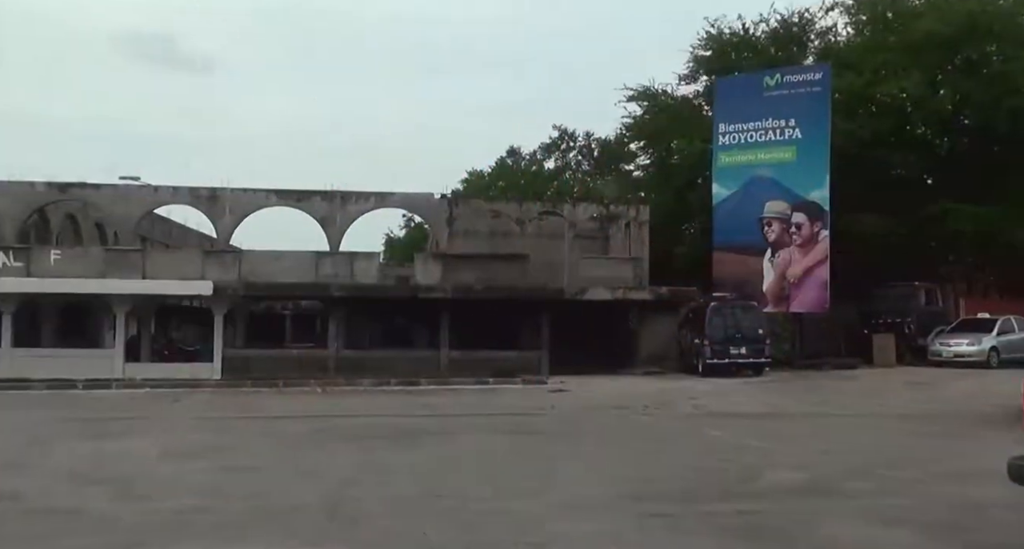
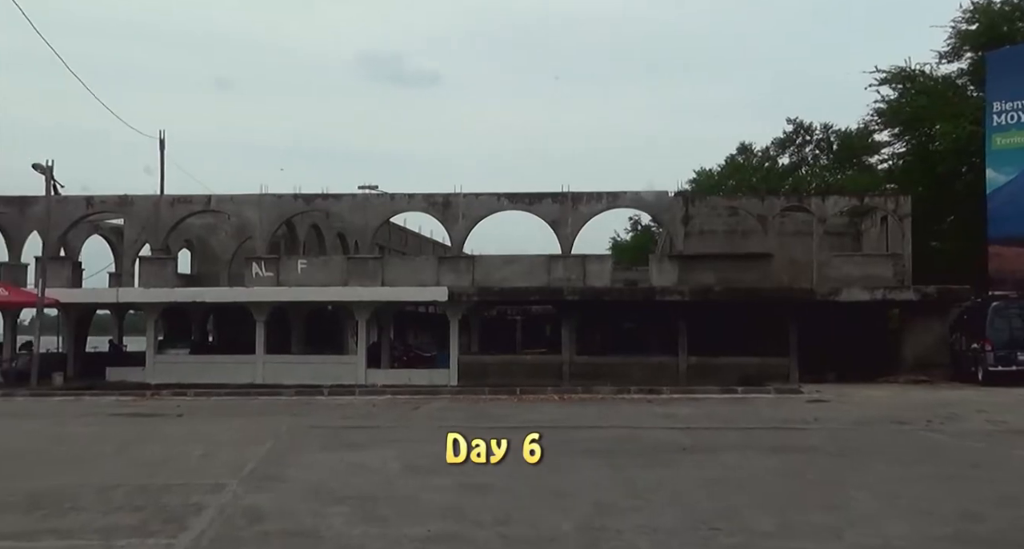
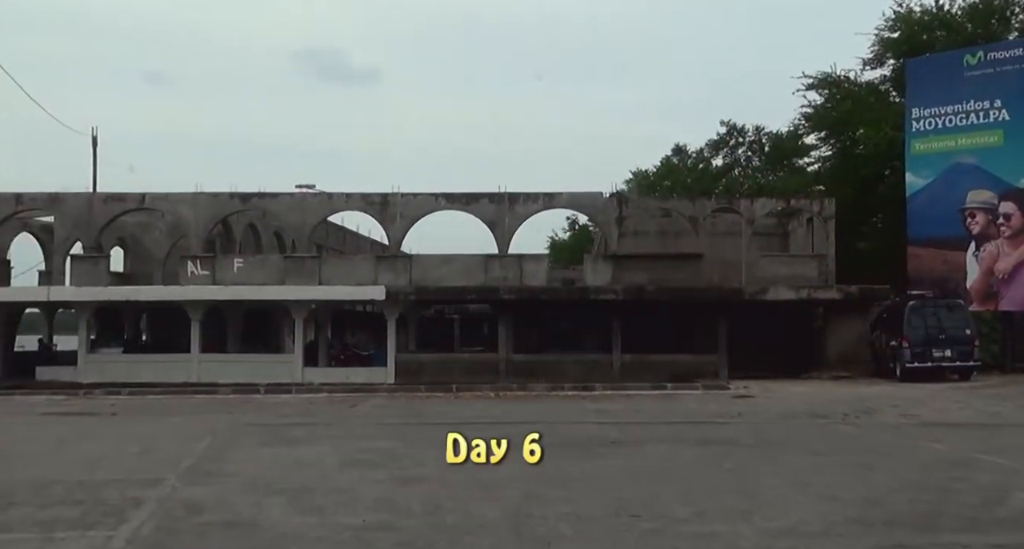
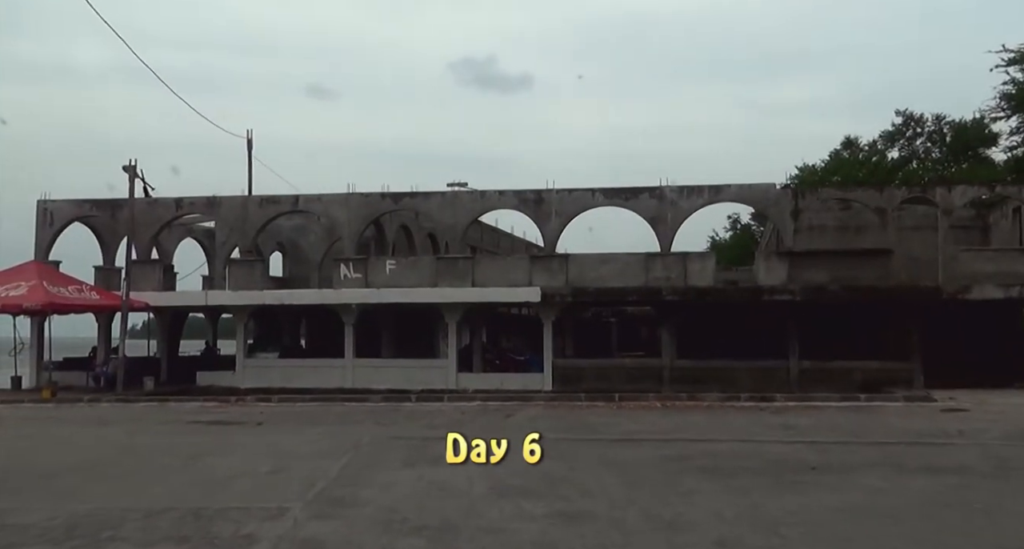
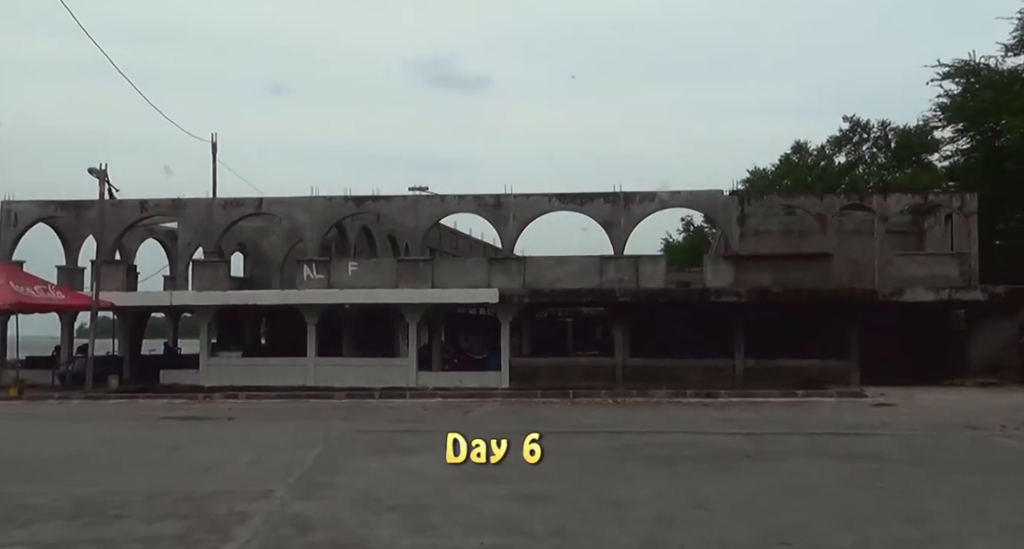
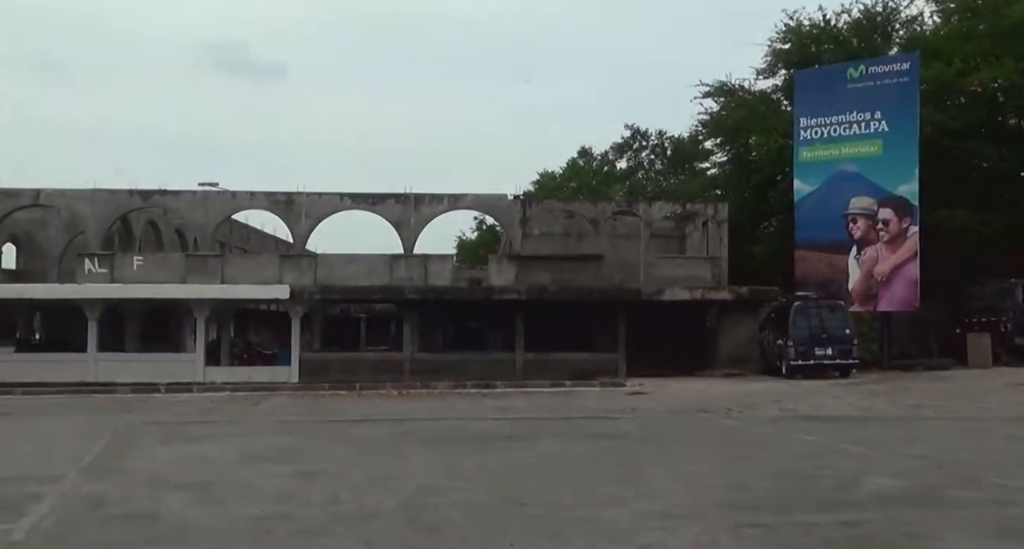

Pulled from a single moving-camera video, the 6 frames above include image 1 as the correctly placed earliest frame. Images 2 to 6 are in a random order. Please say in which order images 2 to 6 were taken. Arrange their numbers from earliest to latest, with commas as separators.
6, 3, 2, 5, 4
